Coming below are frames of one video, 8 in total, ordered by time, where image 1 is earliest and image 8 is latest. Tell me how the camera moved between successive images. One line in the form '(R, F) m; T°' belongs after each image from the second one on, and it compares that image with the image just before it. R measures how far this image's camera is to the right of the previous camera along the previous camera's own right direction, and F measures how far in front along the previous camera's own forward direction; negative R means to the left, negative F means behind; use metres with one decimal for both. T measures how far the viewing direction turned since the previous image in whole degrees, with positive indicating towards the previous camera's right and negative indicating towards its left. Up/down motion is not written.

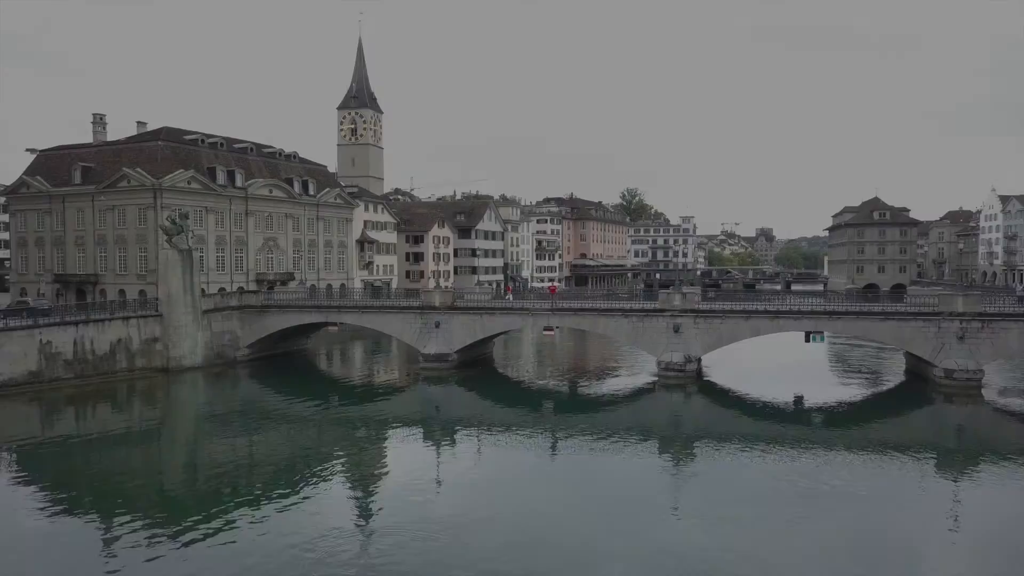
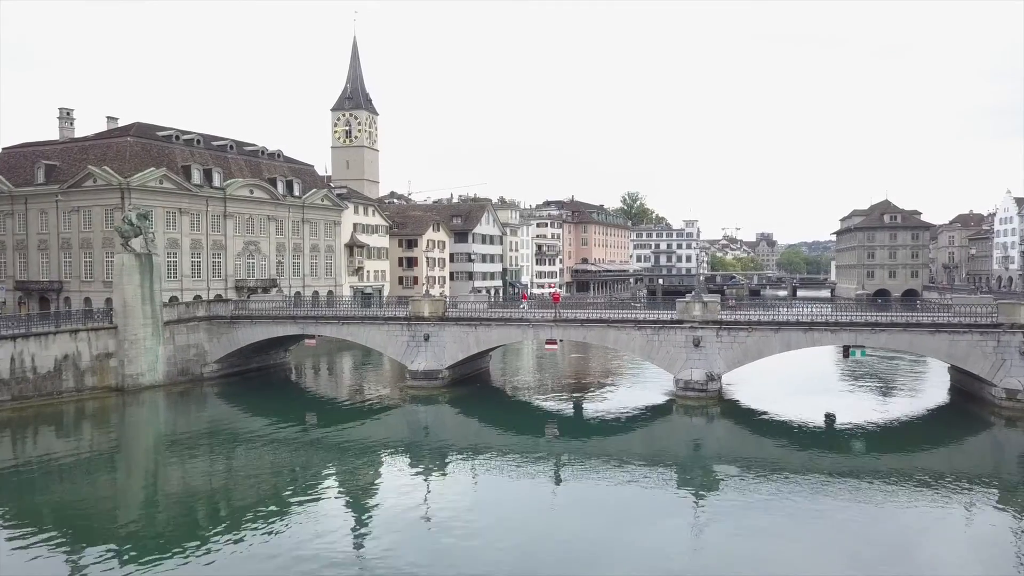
(+0.1, +4.5) m; 0°
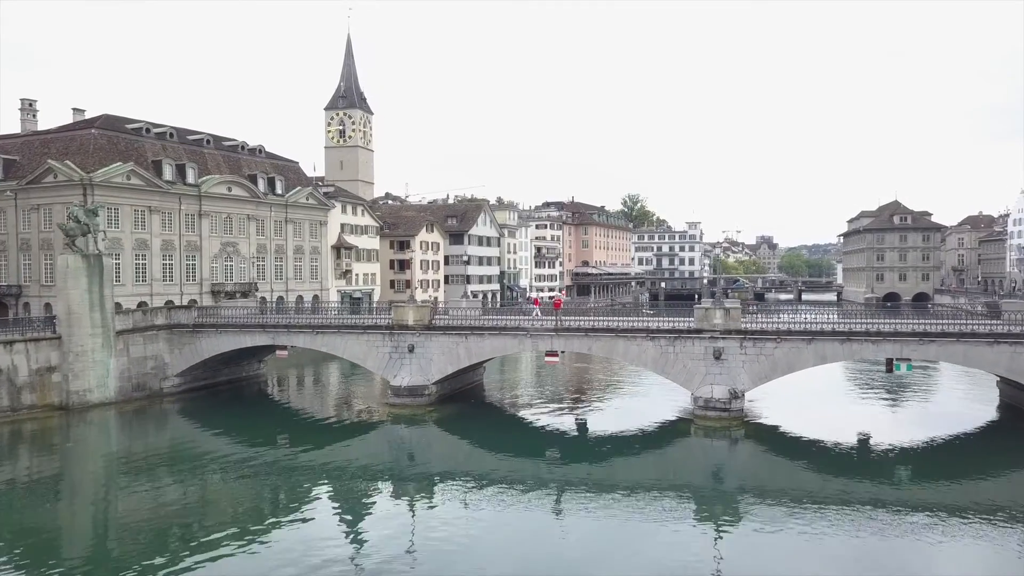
(+0.2, +4.2) m; 0°
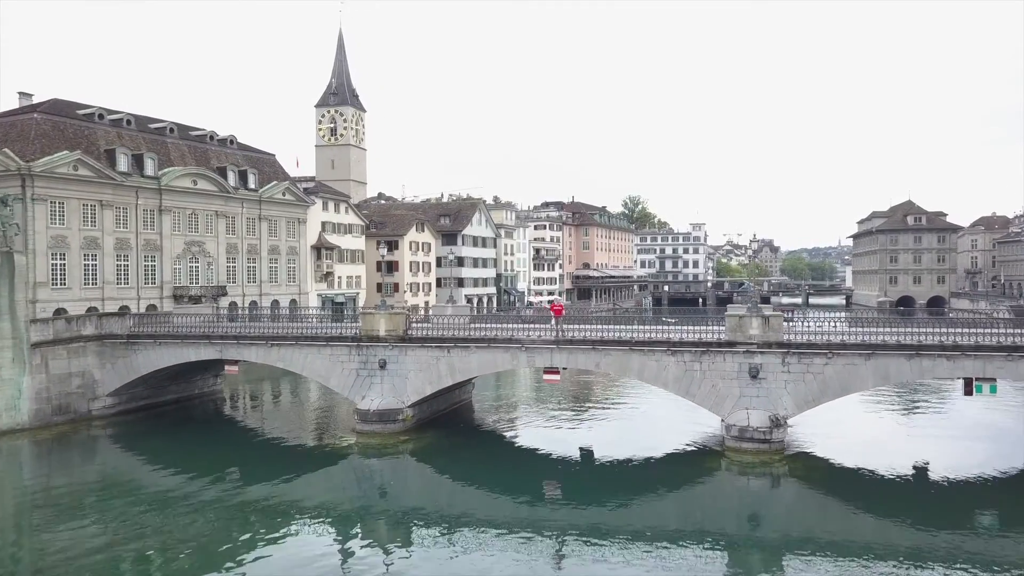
(+0.4, +5.5) m; 0°
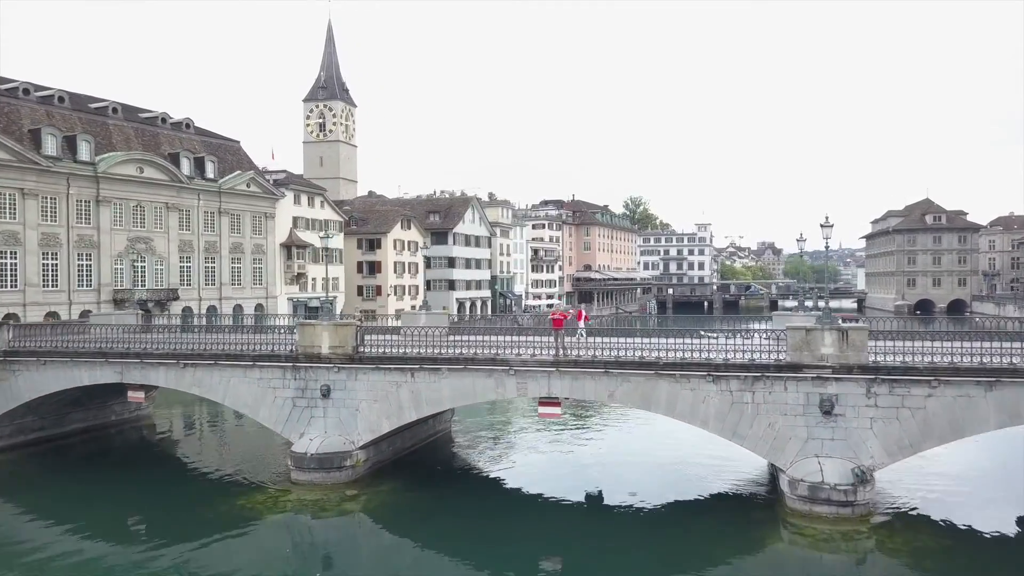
(+0.5, +6.6) m; 0°
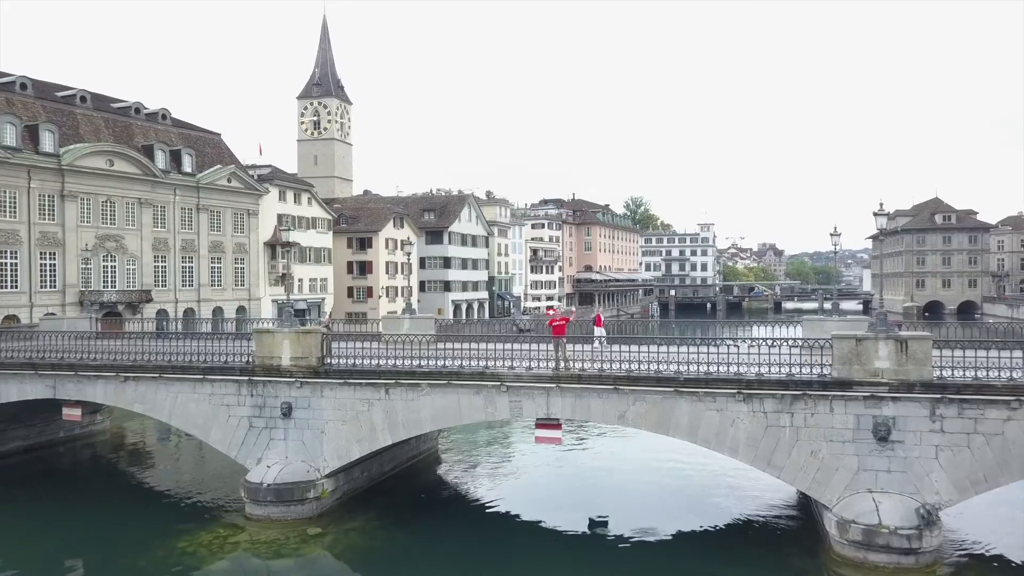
(+0.2, +3.0) m; 0°
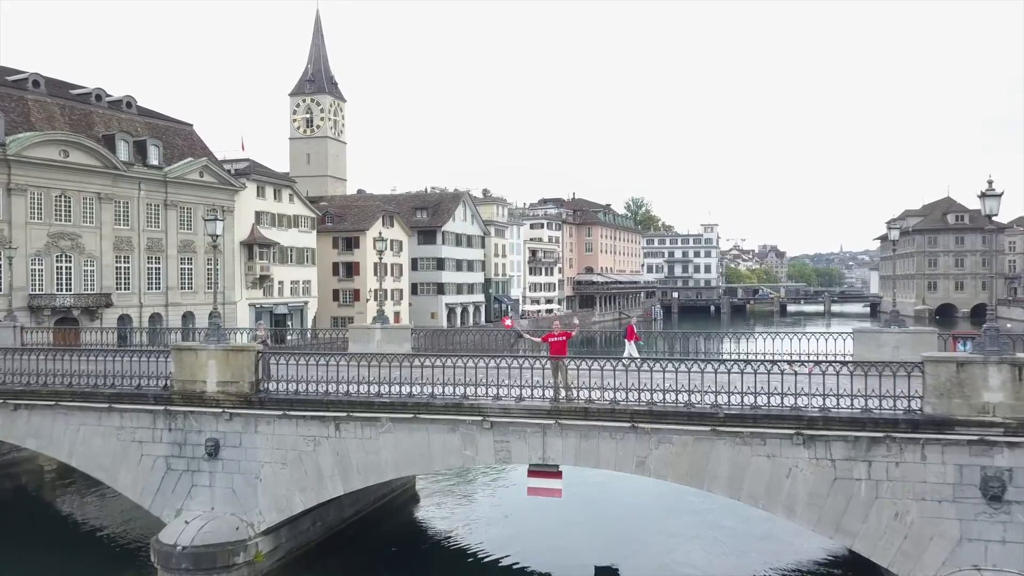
(+0.3, +3.8) m; 0°
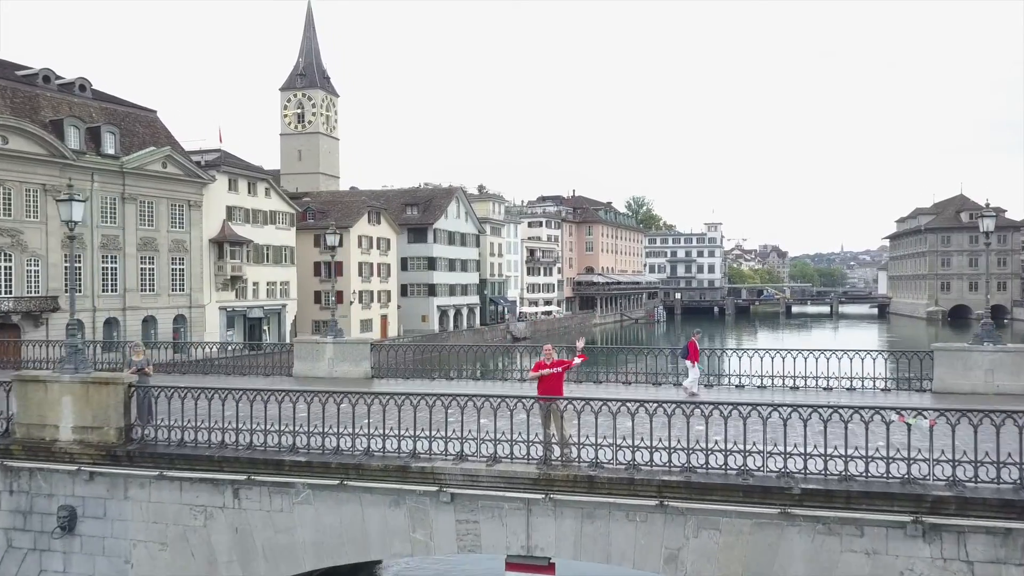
(+0.5, +4.0) m; 0°
